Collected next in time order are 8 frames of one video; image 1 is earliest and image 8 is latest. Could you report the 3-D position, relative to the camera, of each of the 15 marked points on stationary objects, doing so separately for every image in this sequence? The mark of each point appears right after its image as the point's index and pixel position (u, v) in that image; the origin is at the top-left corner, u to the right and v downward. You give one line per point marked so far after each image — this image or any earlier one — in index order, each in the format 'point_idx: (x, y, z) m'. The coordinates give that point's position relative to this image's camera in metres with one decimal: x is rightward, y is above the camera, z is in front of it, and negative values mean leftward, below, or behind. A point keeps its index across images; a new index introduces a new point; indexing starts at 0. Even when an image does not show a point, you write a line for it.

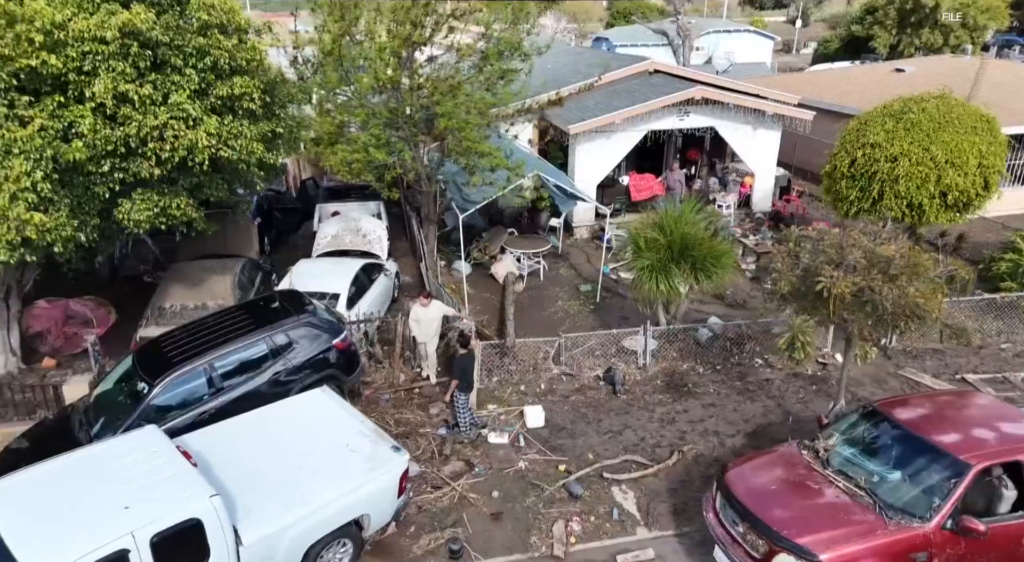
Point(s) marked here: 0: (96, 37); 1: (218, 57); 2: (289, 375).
0: (-4.3, +2.5, +8.2) m
1: (-3.5, +2.6, +9.1) m
2: (-2.7, -1.2, +9.8) m
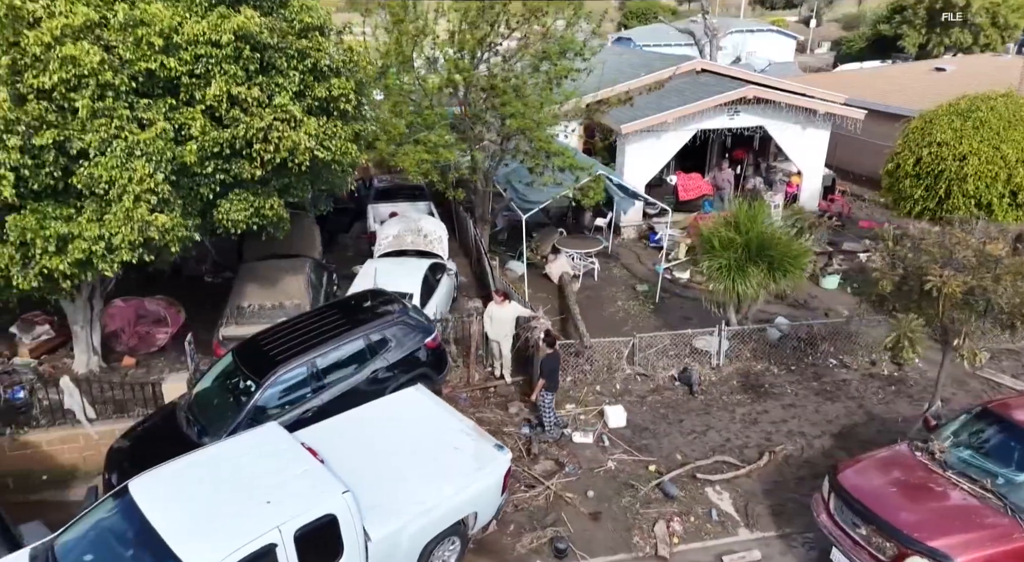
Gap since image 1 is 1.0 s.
0: (-3.2, +2.5, +8.3) m
1: (-2.3, +2.6, +9.2) m
2: (-1.6, -1.2, +9.9) m
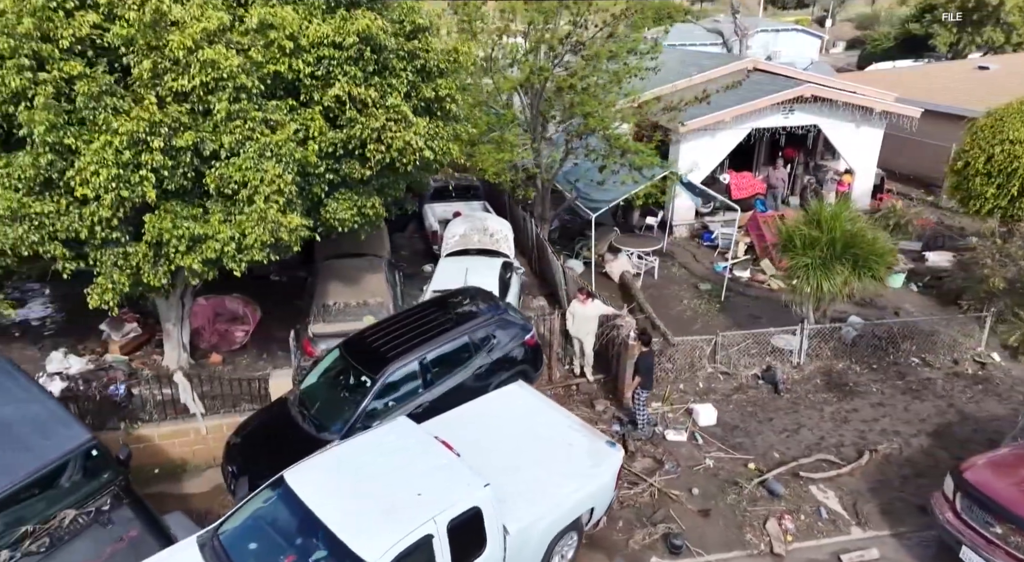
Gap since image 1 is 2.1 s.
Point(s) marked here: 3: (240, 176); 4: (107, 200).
0: (-1.9, +2.6, +8.5) m
1: (-1.0, +2.6, +9.3) m
2: (-0.3, -1.2, +10.0) m
3: (-2.7, +1.1, +8.0) m
4: (-3.8, +0.8, +7.5) m
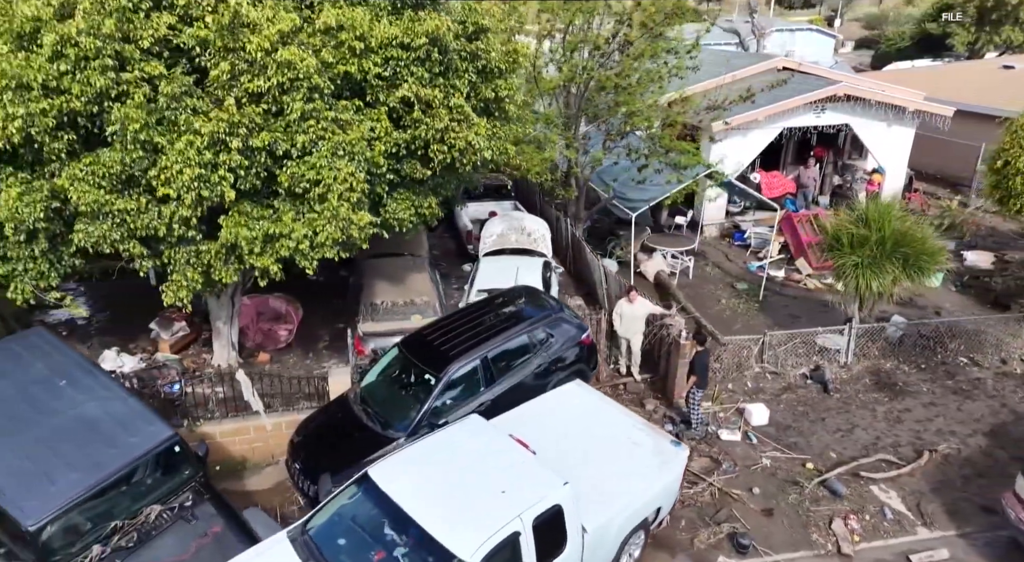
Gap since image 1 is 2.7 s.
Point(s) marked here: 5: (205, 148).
0: (-1.2, +2.6, +8.5) m
1: (-0.3, +2.7, +9.4) m
2: (+0.5, -1.1, +10.0) m
3: (-2.0, +1.1, +8.0) m
4: (-3.1, +0.8, +7.6) m
5: (-2.9, +1.3, +7.6) m
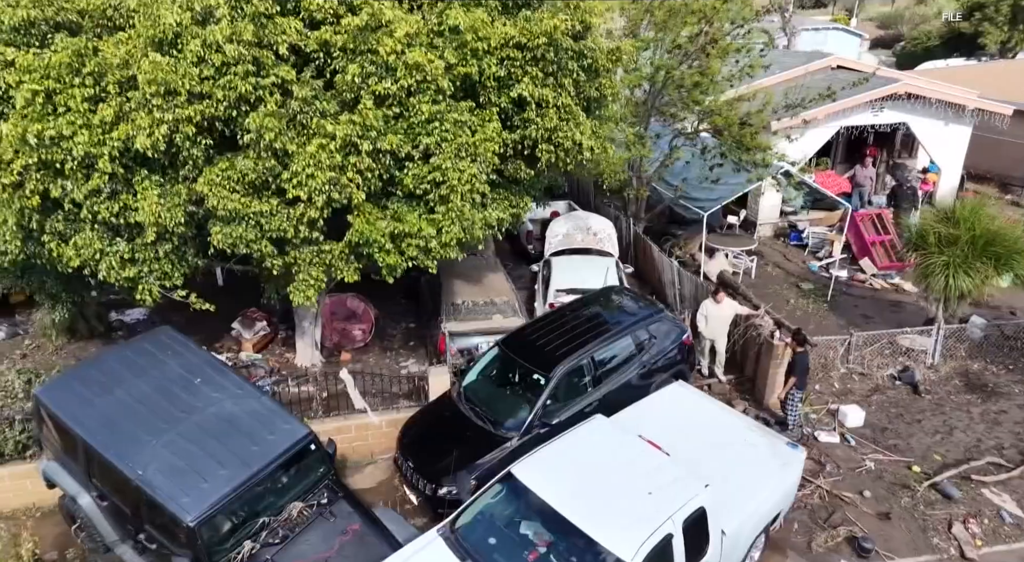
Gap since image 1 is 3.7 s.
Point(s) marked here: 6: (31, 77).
0: (+0.1, +2.6, +8.5) m
1: (+1.0, +2.7, +9.3) m
2: (+1.8, -1.1, +10.0) m
3: (-0.8, +1.1, +8.1) m
4: (-1.9, +0.8, +7.6) m
5: (-1.7, +1.3, +7.6) m
6: (-4.4, +1.9, +7.2) m
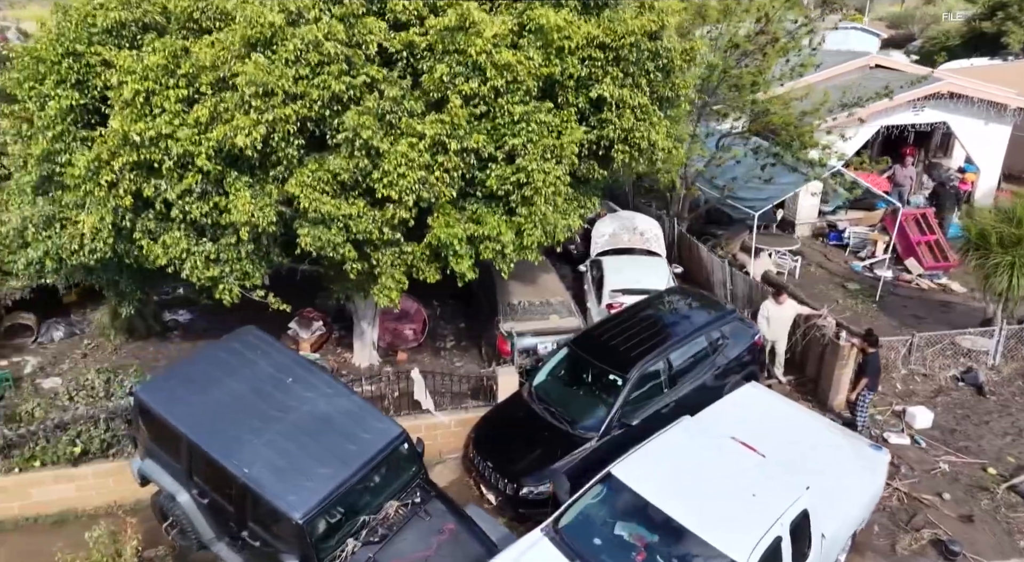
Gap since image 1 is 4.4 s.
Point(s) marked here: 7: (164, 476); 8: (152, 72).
0: (+0.9, +2.6, +8.5) m
1: (+1.9, +2.7, +9.3) m
2: (+2.7, -1.1, +9.9) m
3: (+0.1, +1.1, +8.1) m
4: (-1.0, +0.8, +7.7) m
5: (-0.8, +1.3, +7.6) m
6: (-3.5, +1.9, +7.2) m
7: (-3.3, -1.8, +7.3) m
8: (-3.3, +1.9, +7.2) m
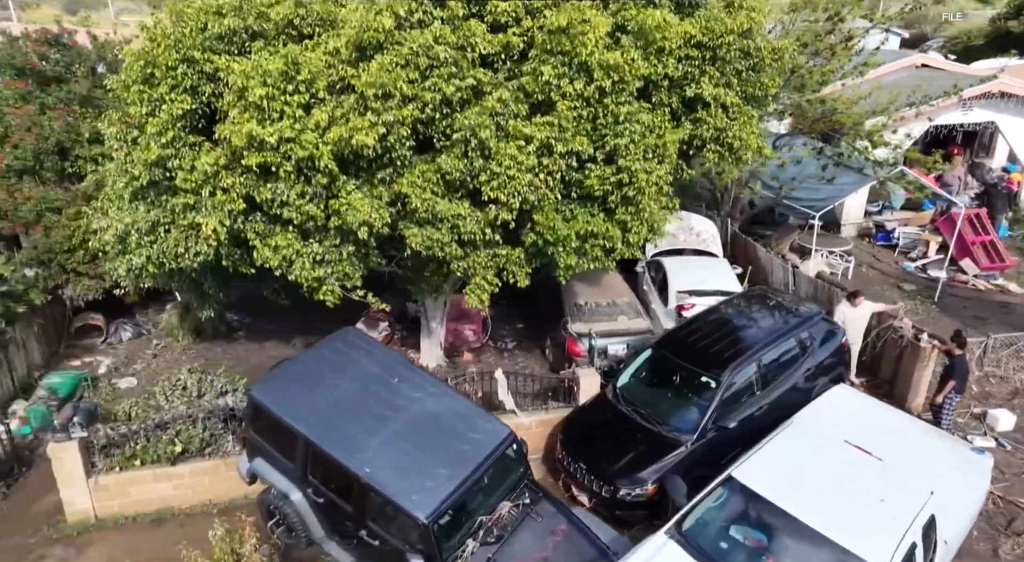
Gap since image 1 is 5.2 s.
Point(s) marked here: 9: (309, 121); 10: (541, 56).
0: (+2.0, +2.6, +8.5) m
1: (+2.9, +2.6, +9.3) m
2: (+3.8, -1.2, +9.9) m
3: (+1.2, +1.1, +8.1) m
4: (0.0, +0.8, +7.7) m
5: (+0.2, +1.3, +7.6) m
6: (-2.5, +1.9, +7.3) m
7: (-2.2, -1.8, +7.4) m
8: (-2.3, +1.9, +7.3) m
9: (-2.0, +1.5, +7.4) m
10: (+0.3, +2.3, +7.9) m
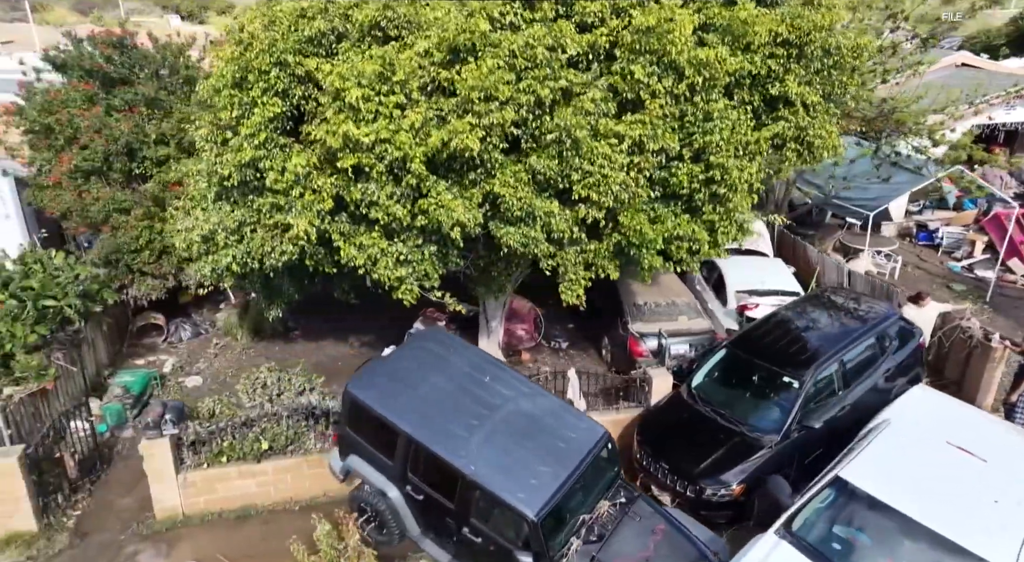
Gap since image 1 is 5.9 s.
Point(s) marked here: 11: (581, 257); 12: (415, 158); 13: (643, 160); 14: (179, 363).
0: (+2.9, +2.6, +8.5) m
1: (+3.9, +2.6, +9.3) m
2: (+4.7, -1.2, +9.8) m
3: (+2.1, +1.1, +8.1) m
4: (+0.9, +0.8, +7.7) m
5: (+1.1, +1.3, +7.7) m
6: (-1.6, +1.9, +7.4) m
7: (-1.3, -1.8, +7.4) m
8: (-1.4, +1.9, +7.4) m
9: (-1.1, +1.5, +7.5) m
10: (+1.2, +2.3, +7.9) m
11: (+0.8, +0.2, +8.4) m
12: (-0.9, +1.2, +7.5) m
13: (+1.3, +1.2, +7.8) m
14: (-5.6, -1.4, +13.1) m
